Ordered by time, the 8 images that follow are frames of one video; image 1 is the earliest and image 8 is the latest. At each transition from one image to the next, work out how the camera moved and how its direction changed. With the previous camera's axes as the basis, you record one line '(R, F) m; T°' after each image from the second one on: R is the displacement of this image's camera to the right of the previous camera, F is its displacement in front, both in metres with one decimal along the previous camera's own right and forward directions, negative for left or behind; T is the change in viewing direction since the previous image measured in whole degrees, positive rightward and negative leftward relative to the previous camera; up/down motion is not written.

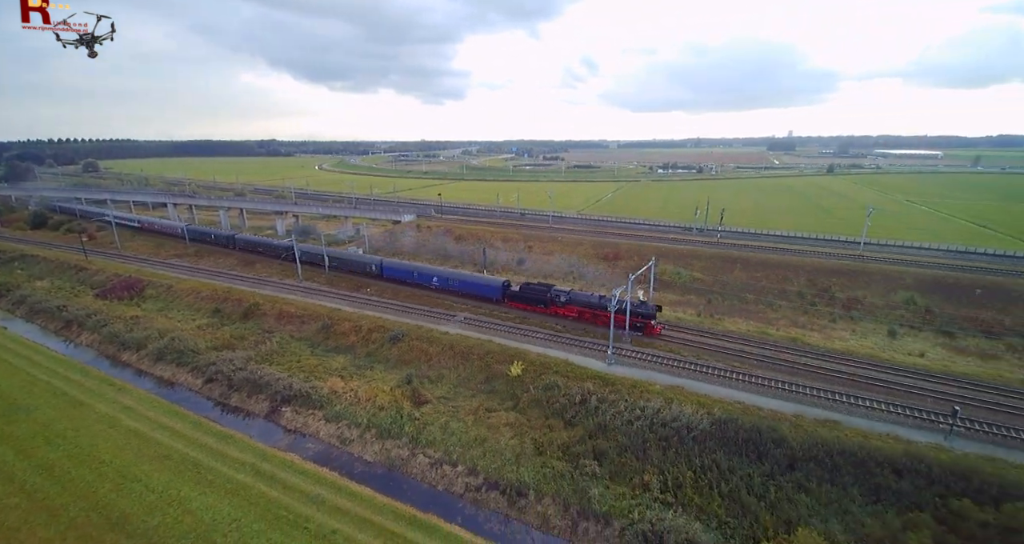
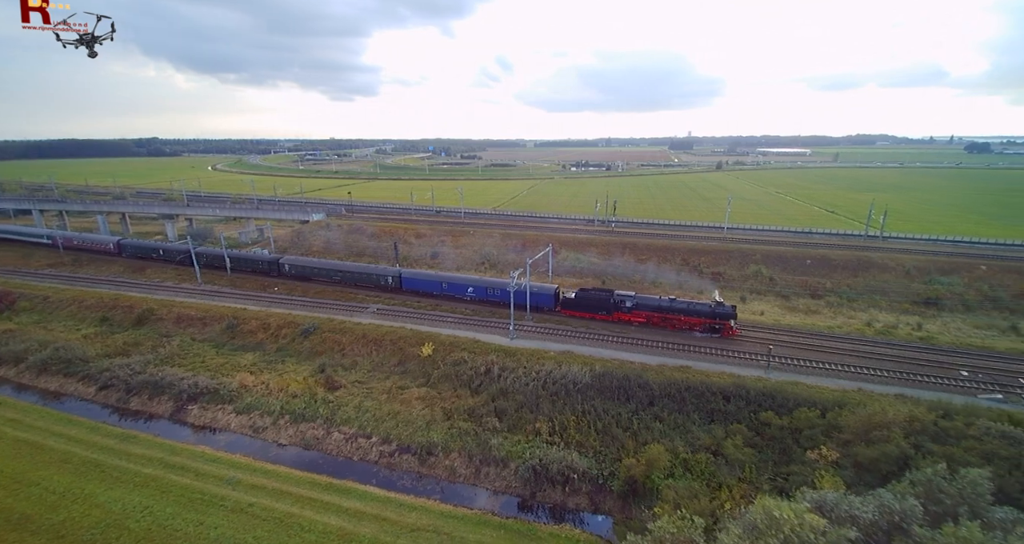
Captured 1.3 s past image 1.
(+0.9, -3.2) m; +10°
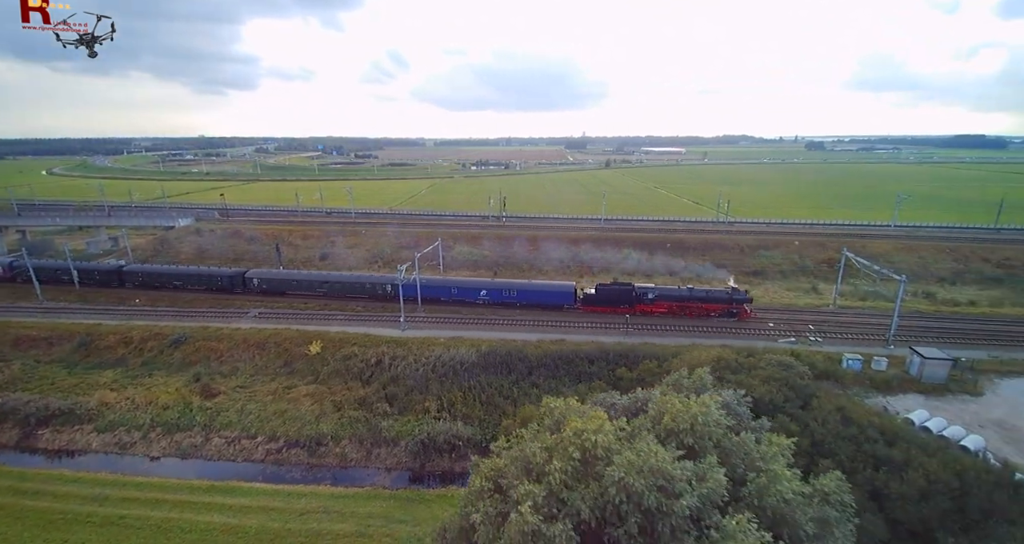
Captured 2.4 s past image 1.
(+1.1, -2.2) m; +12°
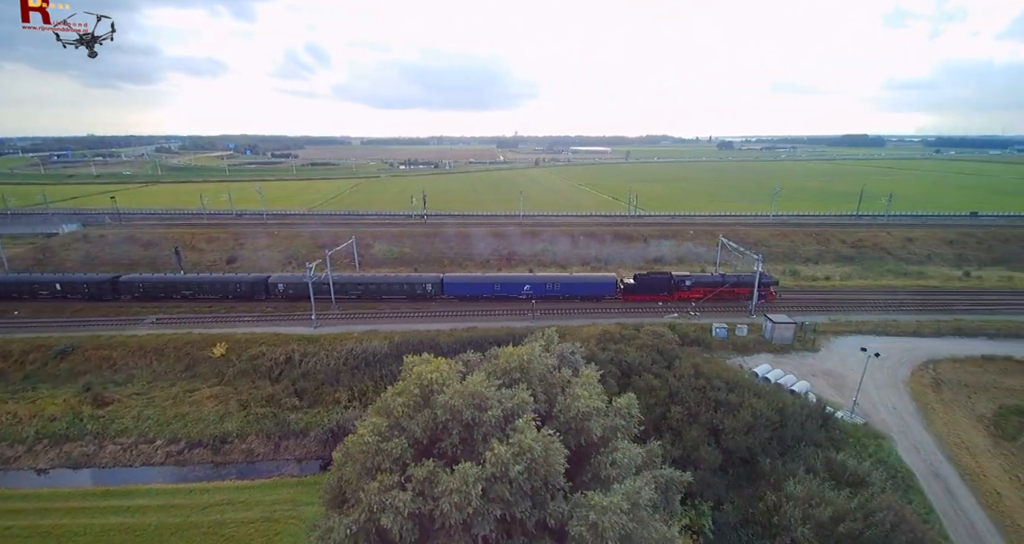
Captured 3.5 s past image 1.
(+1.6, -1.8) m; +8°
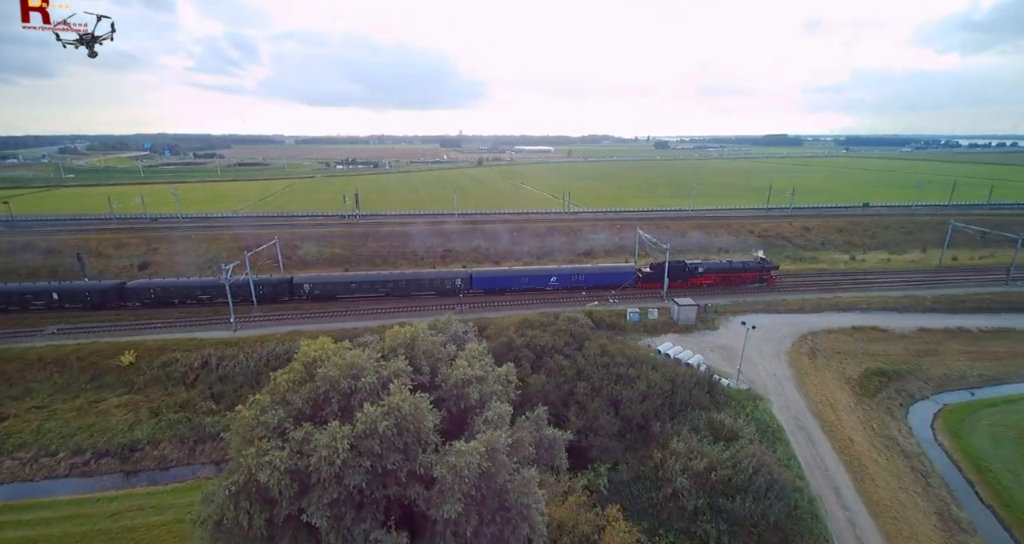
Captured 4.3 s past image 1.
(+1.3, -1.1) m; +7°
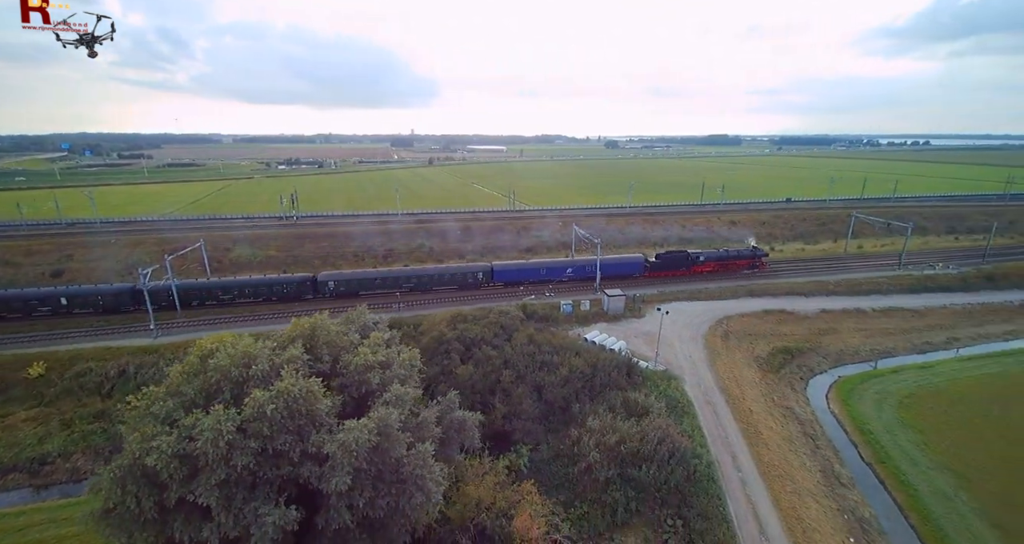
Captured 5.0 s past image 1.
(+1.2, -0.8) m; +6°
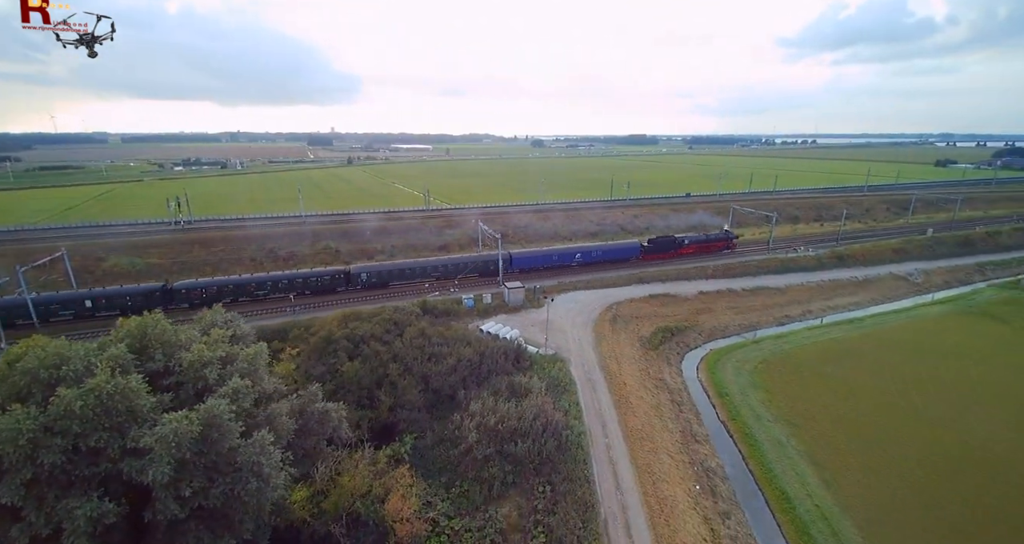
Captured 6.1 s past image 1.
(+1.8, -0.9) m; +9°
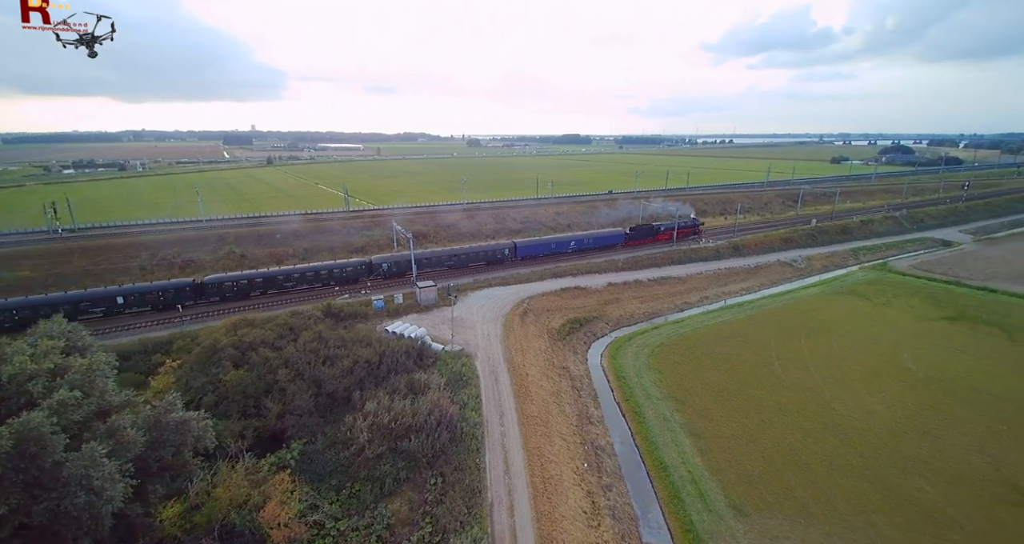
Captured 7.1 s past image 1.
(+1.7, -0.5) m; +8°
